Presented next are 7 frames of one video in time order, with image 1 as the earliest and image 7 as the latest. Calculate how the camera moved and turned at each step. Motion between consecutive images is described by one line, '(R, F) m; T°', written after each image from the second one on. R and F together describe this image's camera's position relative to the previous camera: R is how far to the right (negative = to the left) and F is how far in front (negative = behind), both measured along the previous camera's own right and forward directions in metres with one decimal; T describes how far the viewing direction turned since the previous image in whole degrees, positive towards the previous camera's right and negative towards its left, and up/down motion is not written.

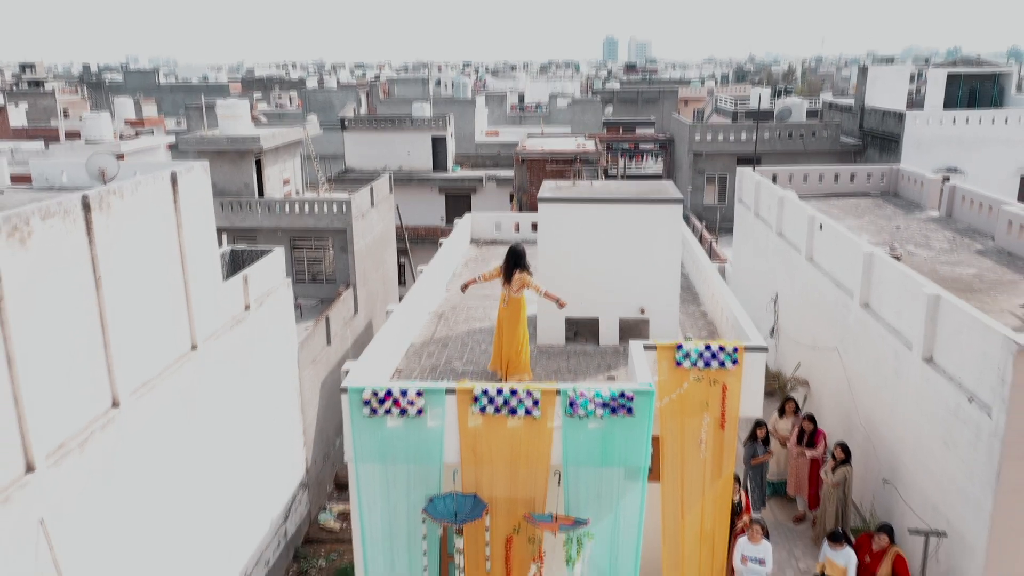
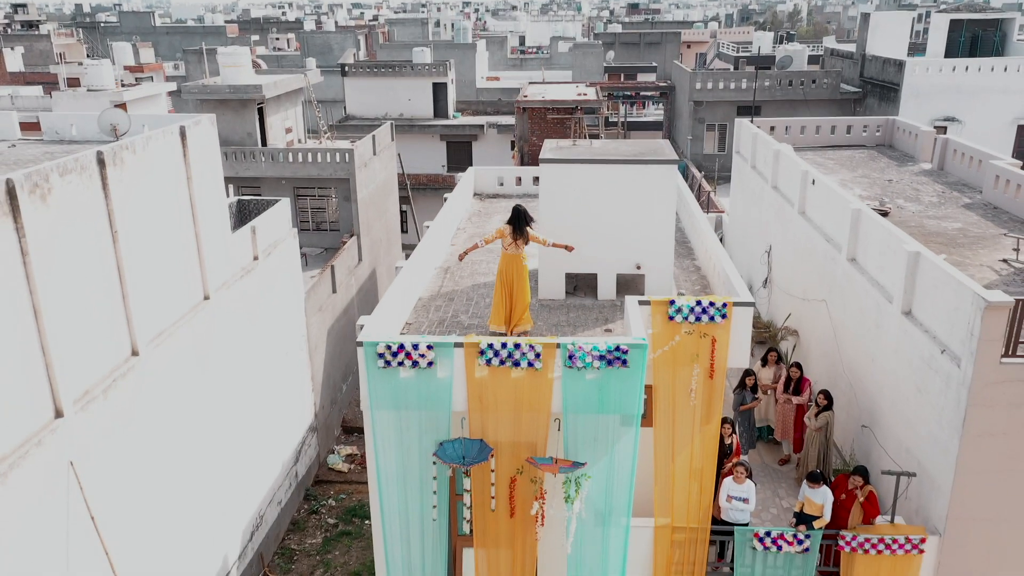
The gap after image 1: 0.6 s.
(0.0, -0.6) m; 0°
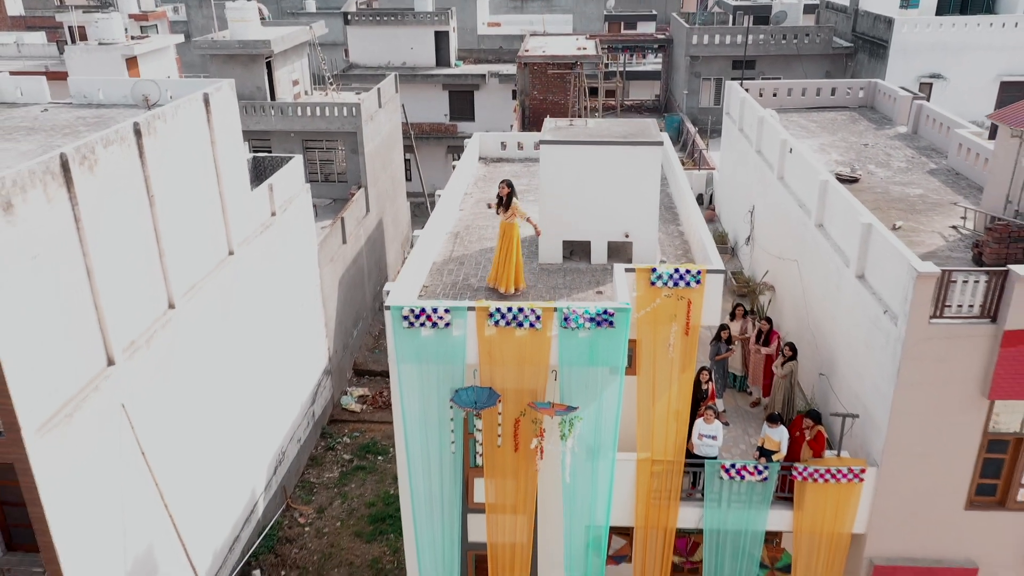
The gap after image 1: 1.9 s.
(0.0, -1.5) m; 0°
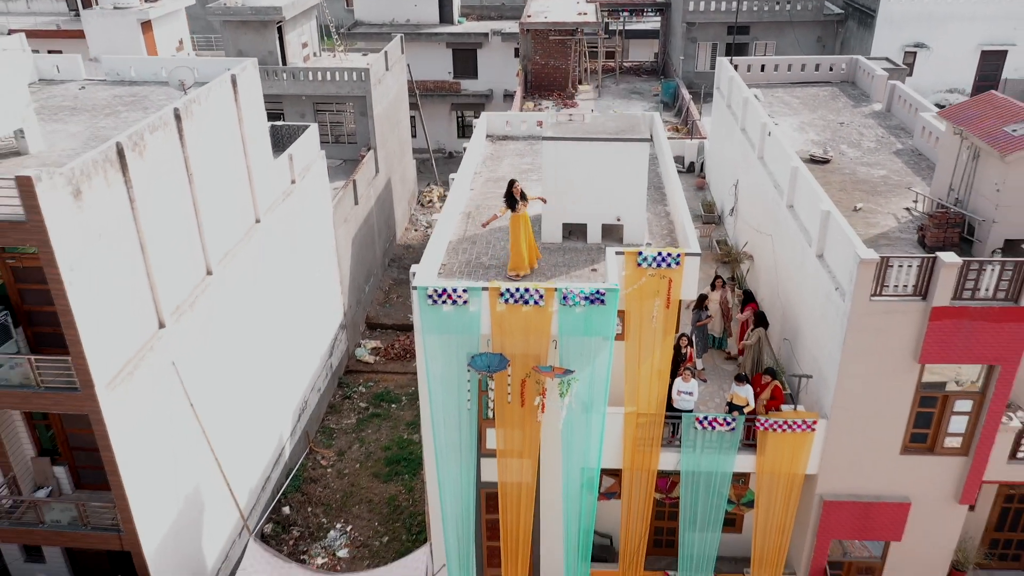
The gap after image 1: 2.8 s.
(-0.1, -1.9) m; 0°
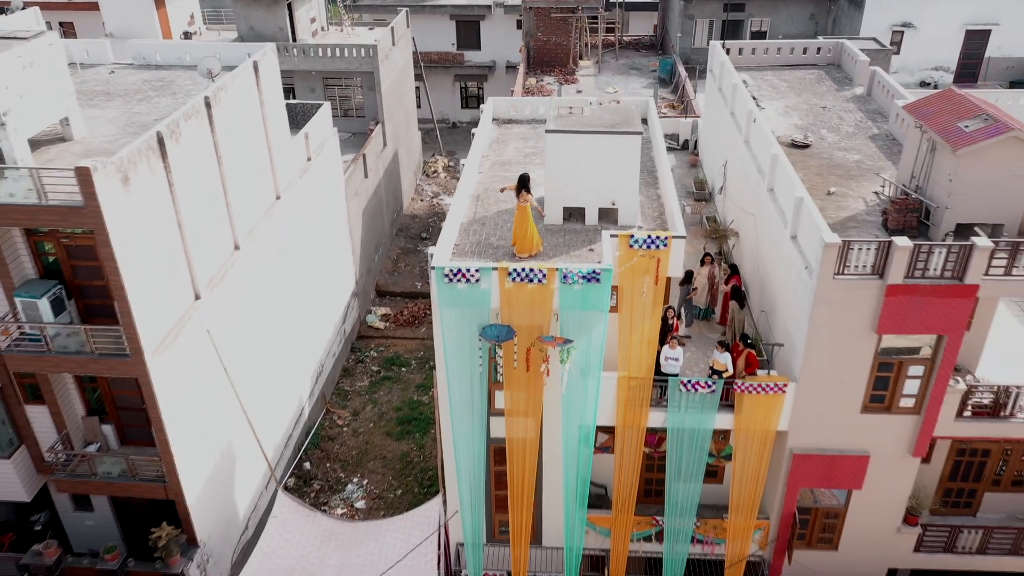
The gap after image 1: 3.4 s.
(-0.1, -1.7) m; 0°
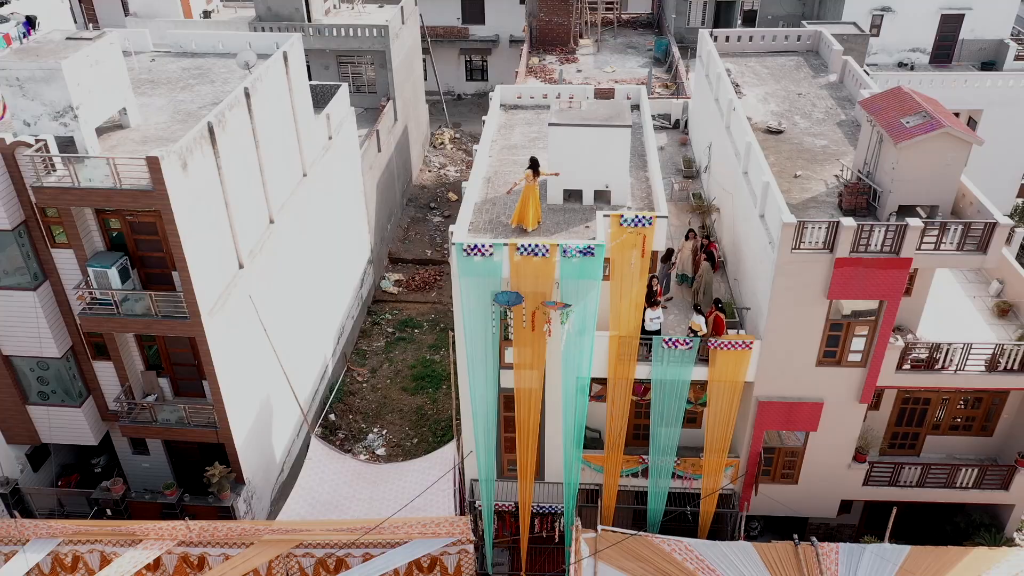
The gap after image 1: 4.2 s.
(-0.1, -2.6) m; 0°
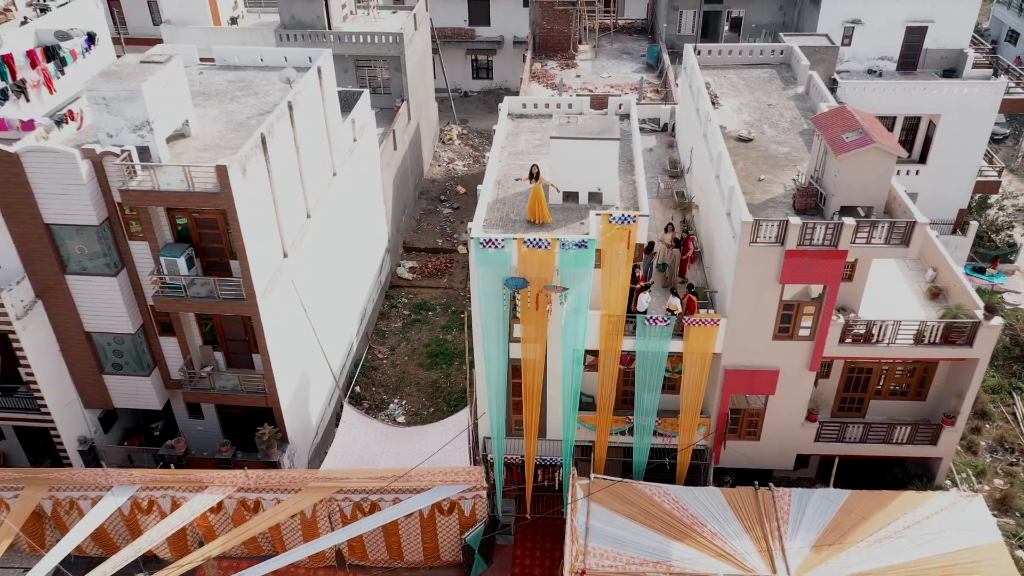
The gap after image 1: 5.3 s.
(-0.2, -3.6) m; 0°
